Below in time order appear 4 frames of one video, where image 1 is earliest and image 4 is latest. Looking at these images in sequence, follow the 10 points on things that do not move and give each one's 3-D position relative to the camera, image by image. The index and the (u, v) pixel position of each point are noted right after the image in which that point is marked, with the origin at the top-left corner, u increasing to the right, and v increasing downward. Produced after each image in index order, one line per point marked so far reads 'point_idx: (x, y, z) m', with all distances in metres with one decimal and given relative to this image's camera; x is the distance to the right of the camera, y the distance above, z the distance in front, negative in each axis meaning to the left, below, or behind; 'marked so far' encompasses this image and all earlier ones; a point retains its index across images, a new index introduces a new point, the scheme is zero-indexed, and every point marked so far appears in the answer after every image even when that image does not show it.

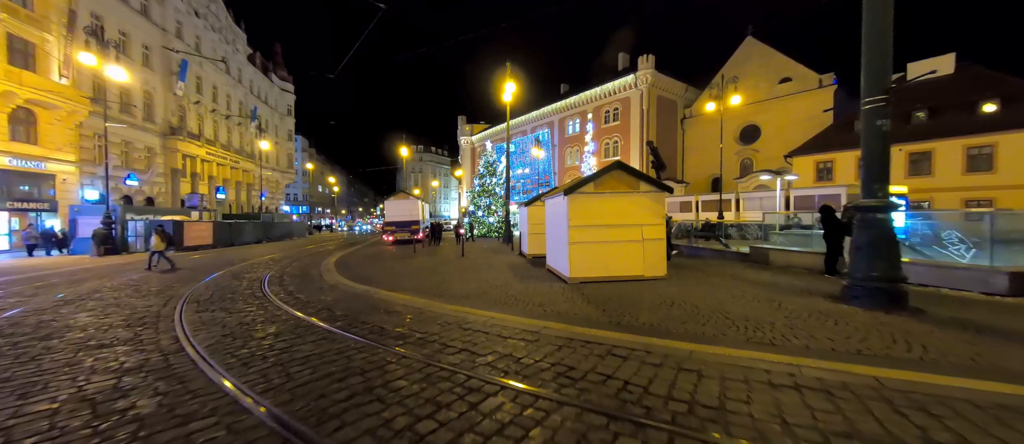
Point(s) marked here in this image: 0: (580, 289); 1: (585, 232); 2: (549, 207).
0: (+1.8, -1.8, +8.4) m
1: (+2.1, -0.3, +9.0) m
2: (+1.4, +0.6, +11.3) m
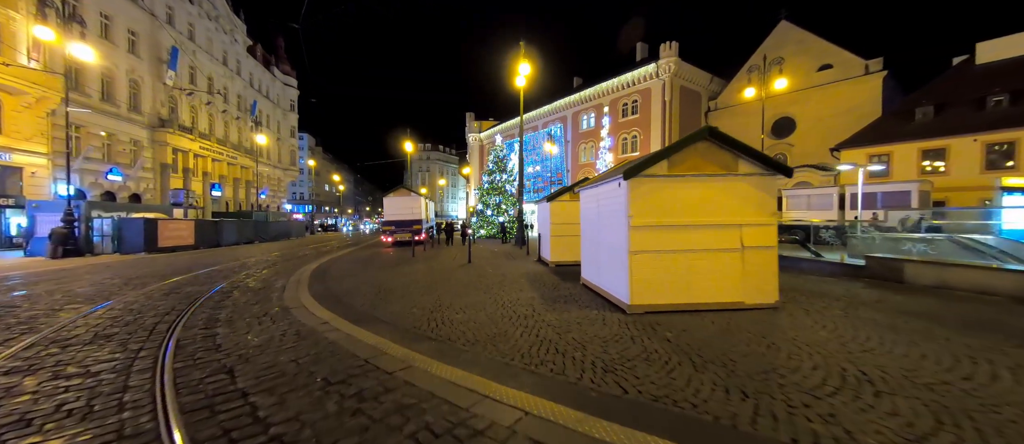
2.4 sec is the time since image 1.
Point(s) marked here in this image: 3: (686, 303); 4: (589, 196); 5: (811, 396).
0: (+2.4, -1.8, +5.2) m
1: (+2.7, -0.3, +5.9) m
2: (+2.0, +0.6, +8.2) m
3: (+3.3, -1.5, +6.0) m
4: (+2.0, +0.7, +8.2) m
5: (+3.0, -1.7, +3.1) m
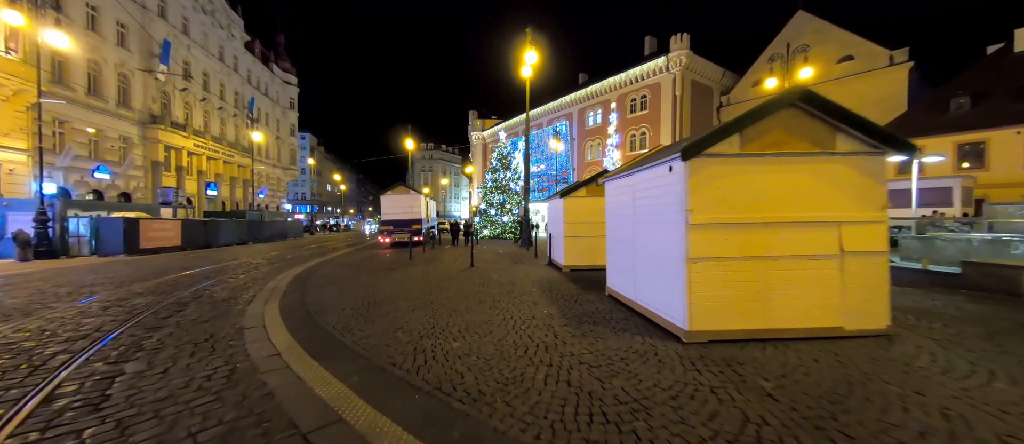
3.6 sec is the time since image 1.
0: (+2.6, -1.7, +3.6) m
1: (+2.9, -0.2, +4.3) m
2: (+2.3, +0.6, +6.6) m
3: (+3.6, -1.5, +4.4) m
4: (+2.3, +0.7, +6.6) m
5: (+3.2, -1.7, +1.6) m
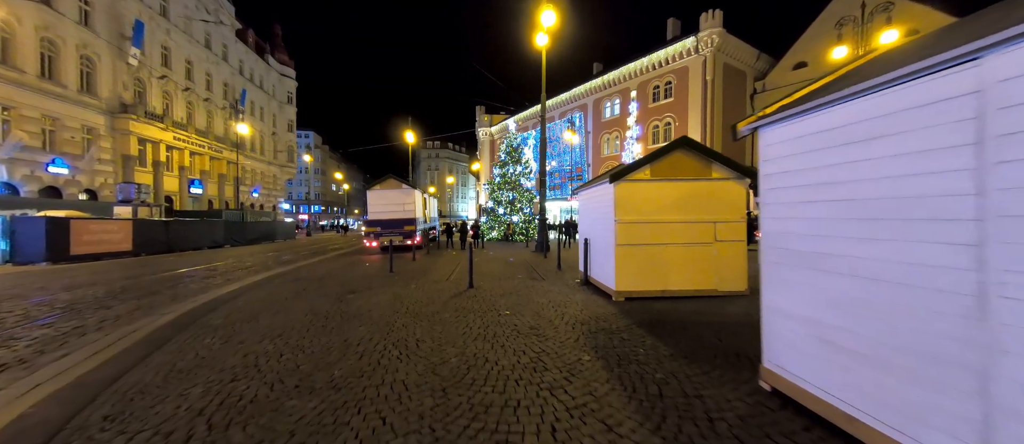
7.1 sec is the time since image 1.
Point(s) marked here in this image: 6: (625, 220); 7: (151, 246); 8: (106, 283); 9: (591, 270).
0: (+2.9, -1.7, -0.5) m
1: (+3.2, -0.2, +0.2) m
2: (+2.6, +0.7, +2.5) m
3: (+3.8, -1.5, +0.2) m
4: (+2.6, +0.7, +2.5) m
5: (+3.4, -1.7, -2.6) m
6: (+2.6, +0.1, +6.8) m
7: (-23.0, -1.5, +19.7) m
8: (-13.9, -2.1, +10.6) m
9: (+2.0, -1.3, +8.3) m
